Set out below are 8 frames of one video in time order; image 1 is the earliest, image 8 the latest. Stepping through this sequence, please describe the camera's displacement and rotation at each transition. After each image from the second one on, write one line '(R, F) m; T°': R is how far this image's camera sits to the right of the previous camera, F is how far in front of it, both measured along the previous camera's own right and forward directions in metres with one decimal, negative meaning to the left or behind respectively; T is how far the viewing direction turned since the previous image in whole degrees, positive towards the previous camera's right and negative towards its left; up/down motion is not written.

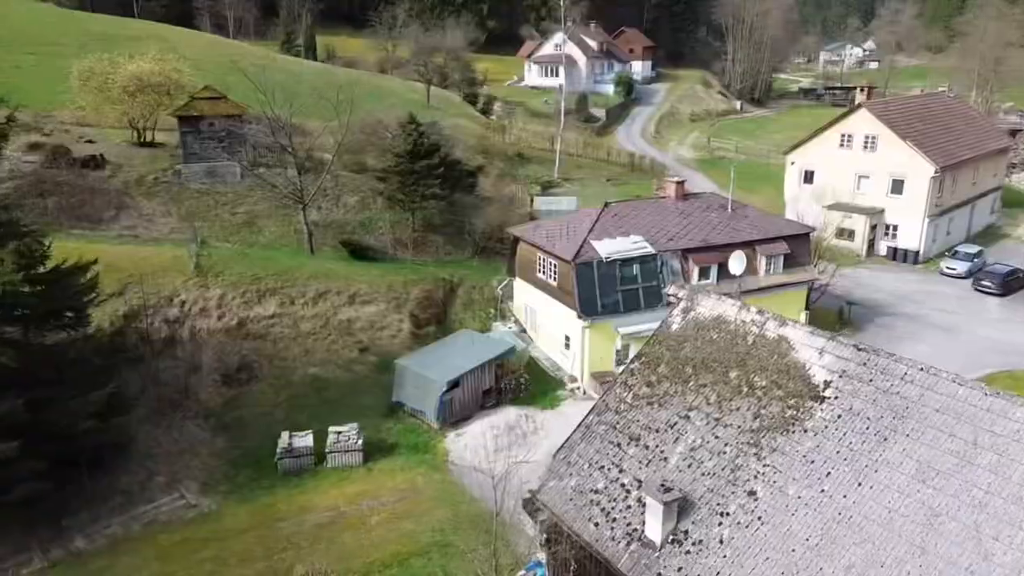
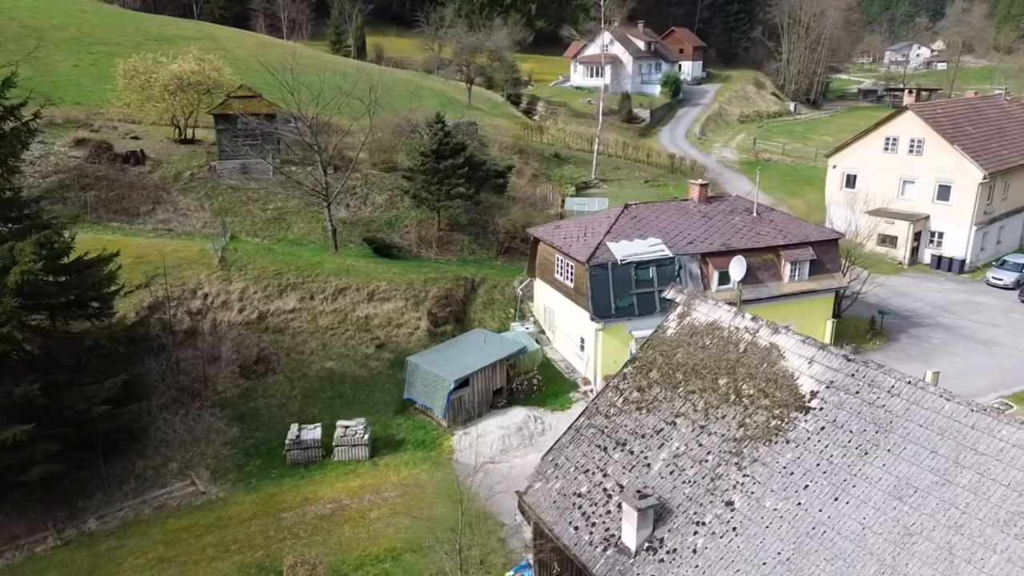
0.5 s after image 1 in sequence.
(+1.3, 0.0) m; -4°
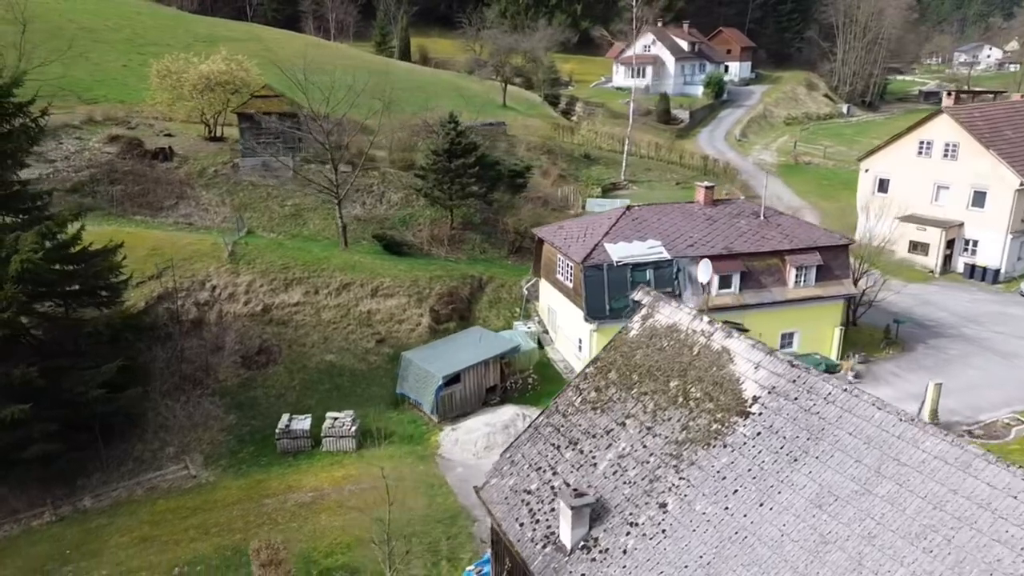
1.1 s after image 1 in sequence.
(+2.0, -0.1) m; -4°
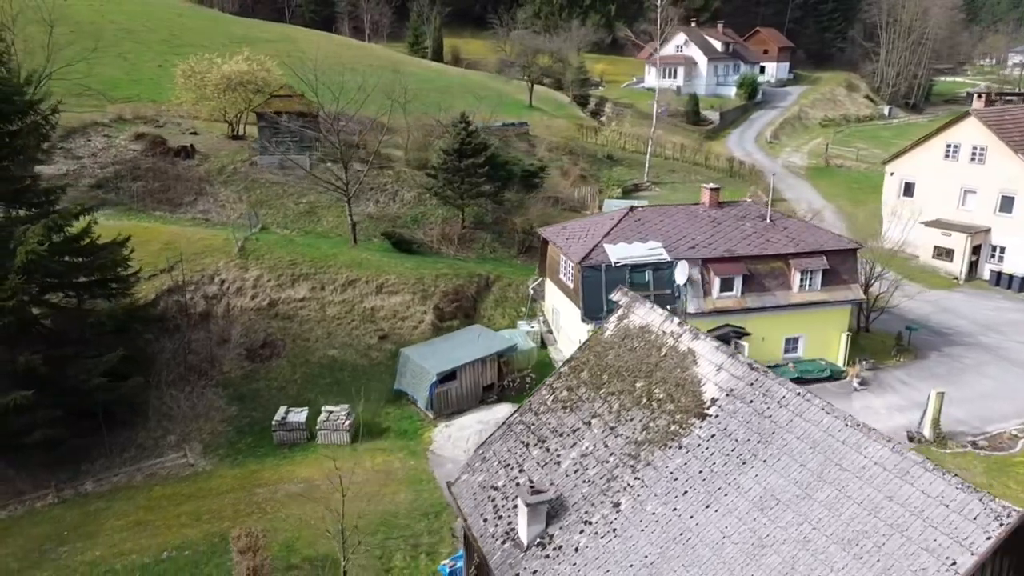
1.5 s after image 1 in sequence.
(+1.4, -0.1) m; -3°
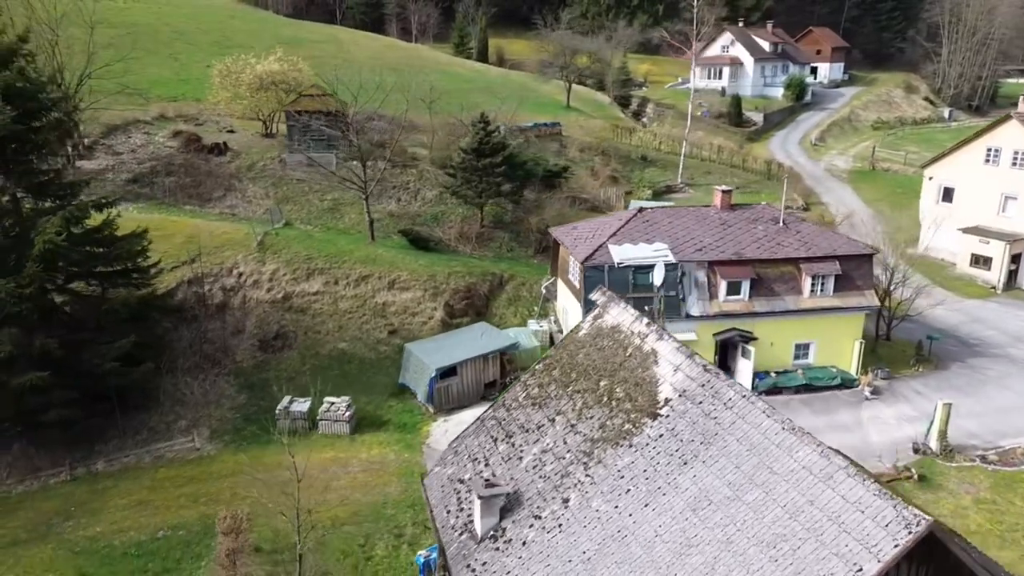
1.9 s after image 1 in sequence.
(+1.7, -0.2) m; -4°
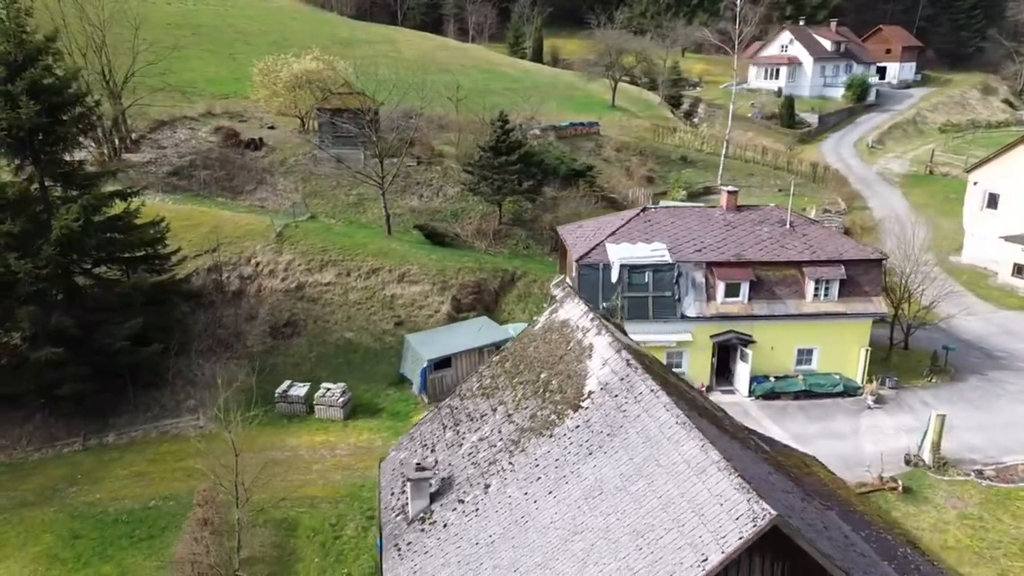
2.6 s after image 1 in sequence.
(+2.5, -0.3) m; -5°
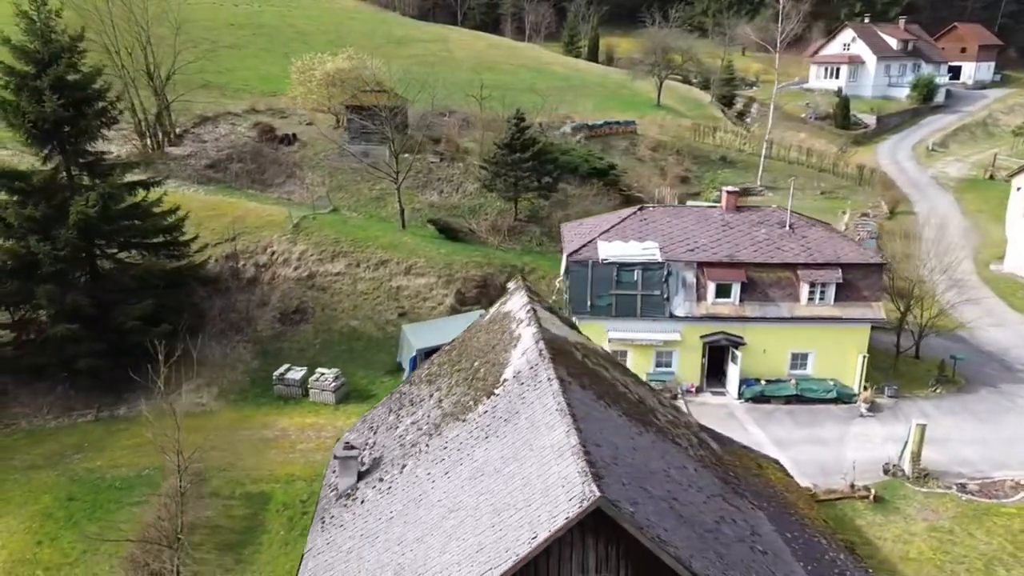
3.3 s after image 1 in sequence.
(+2.8, -0.4) m; -5°
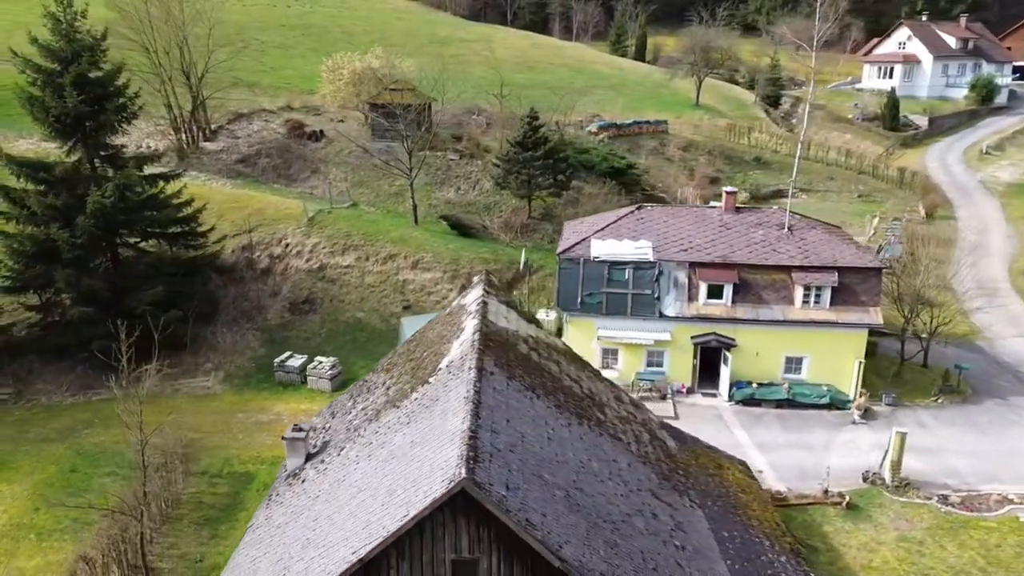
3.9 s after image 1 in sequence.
(+2.3, -0.3) m; -4°
